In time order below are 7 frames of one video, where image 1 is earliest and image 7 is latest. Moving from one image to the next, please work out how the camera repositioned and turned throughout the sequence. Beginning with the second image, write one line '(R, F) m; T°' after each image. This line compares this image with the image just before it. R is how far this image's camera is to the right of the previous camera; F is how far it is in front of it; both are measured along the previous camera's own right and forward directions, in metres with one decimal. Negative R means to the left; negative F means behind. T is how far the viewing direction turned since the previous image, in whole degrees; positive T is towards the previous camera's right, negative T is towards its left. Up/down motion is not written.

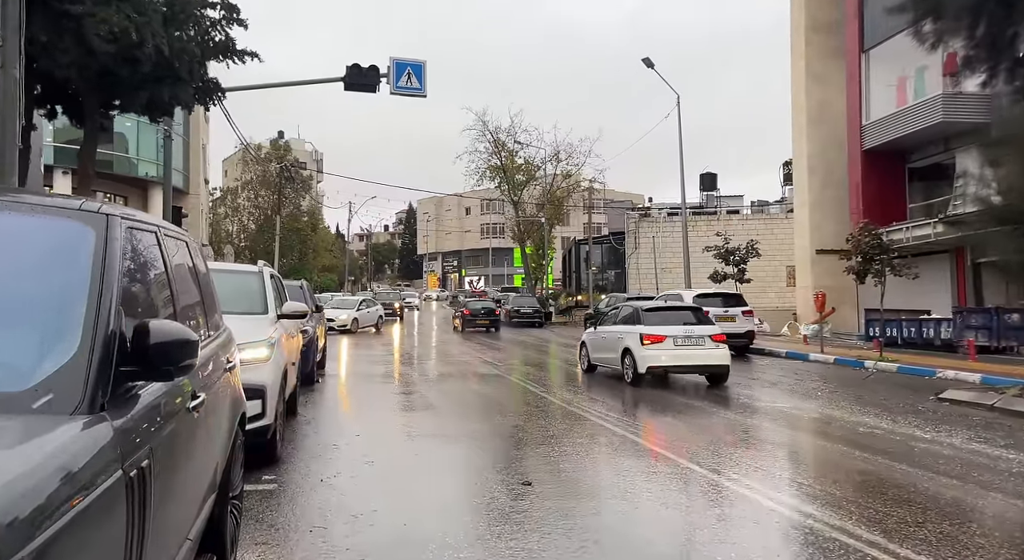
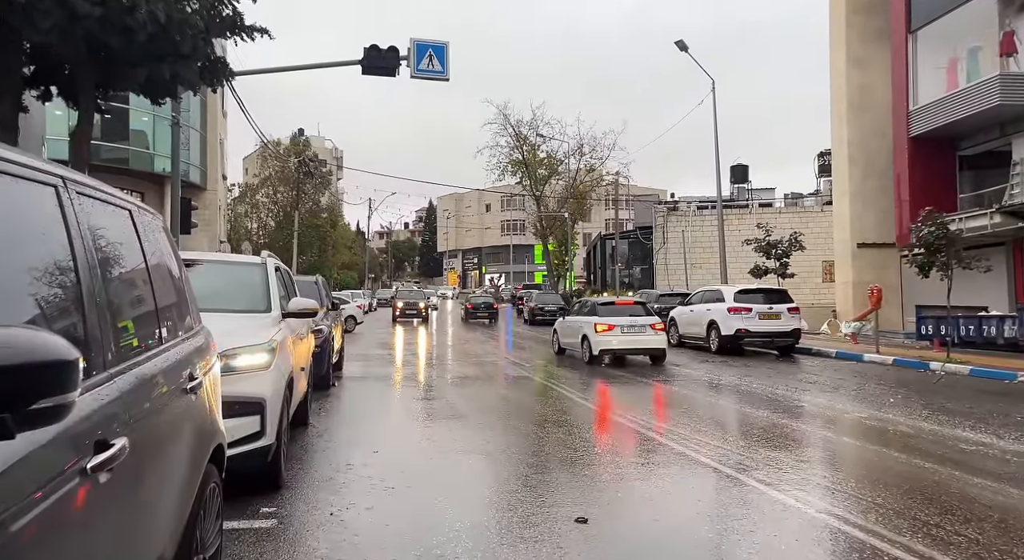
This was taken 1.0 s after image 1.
(-0.2, +1.1) m; -2°
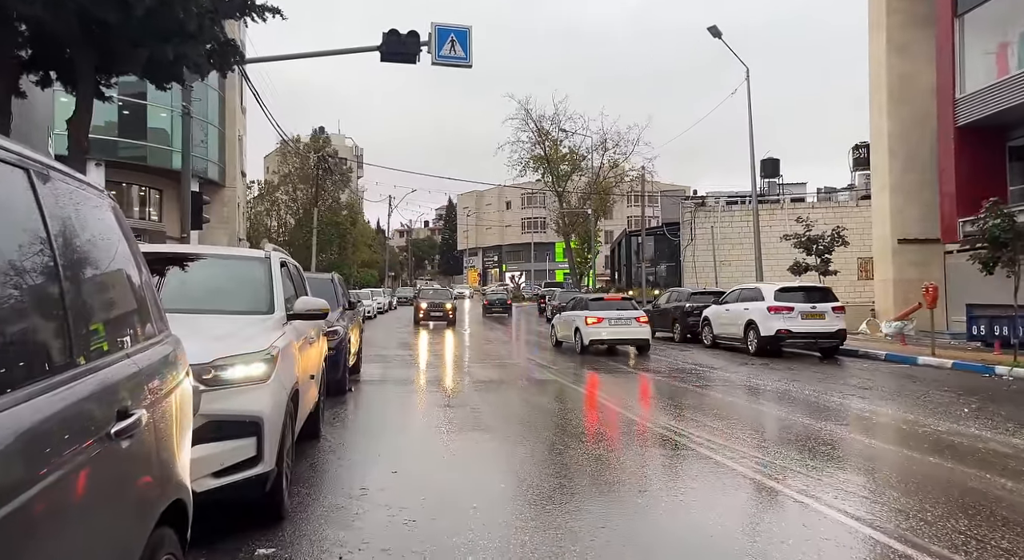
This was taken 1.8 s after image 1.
(-0.1, +0.8) m; -2°
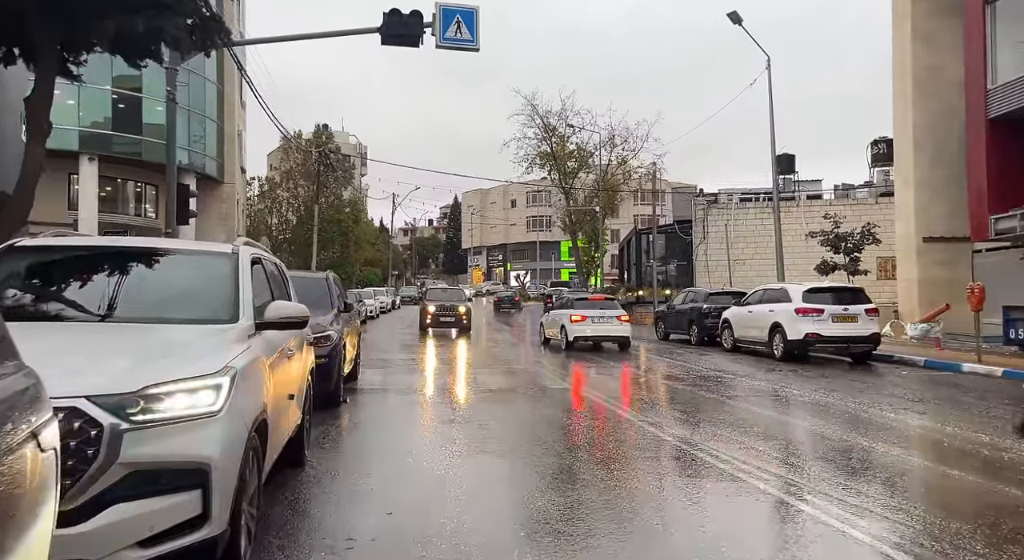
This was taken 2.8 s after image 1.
(-0.1, +1.0) m; 0°
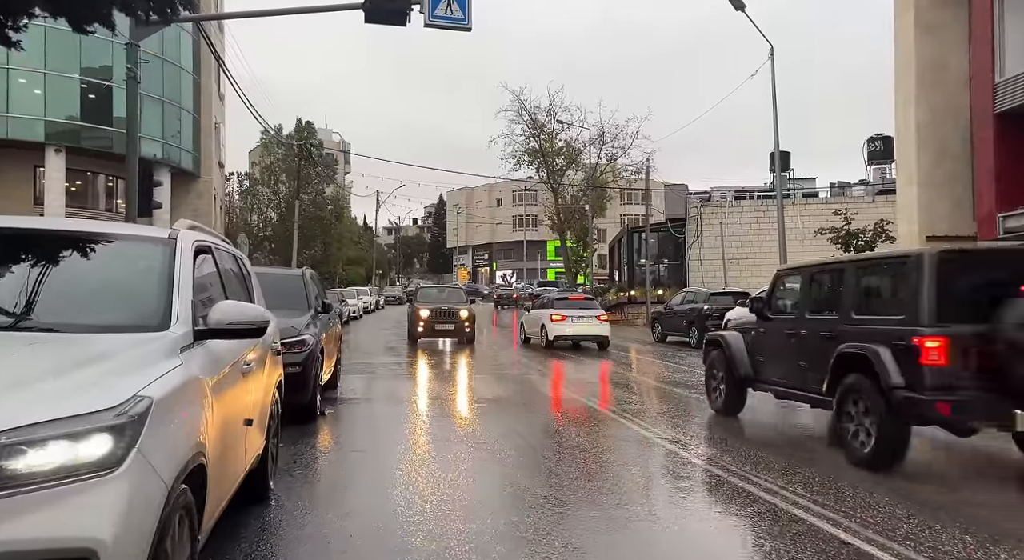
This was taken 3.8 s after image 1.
(-0.2, +1.1) m; +1°
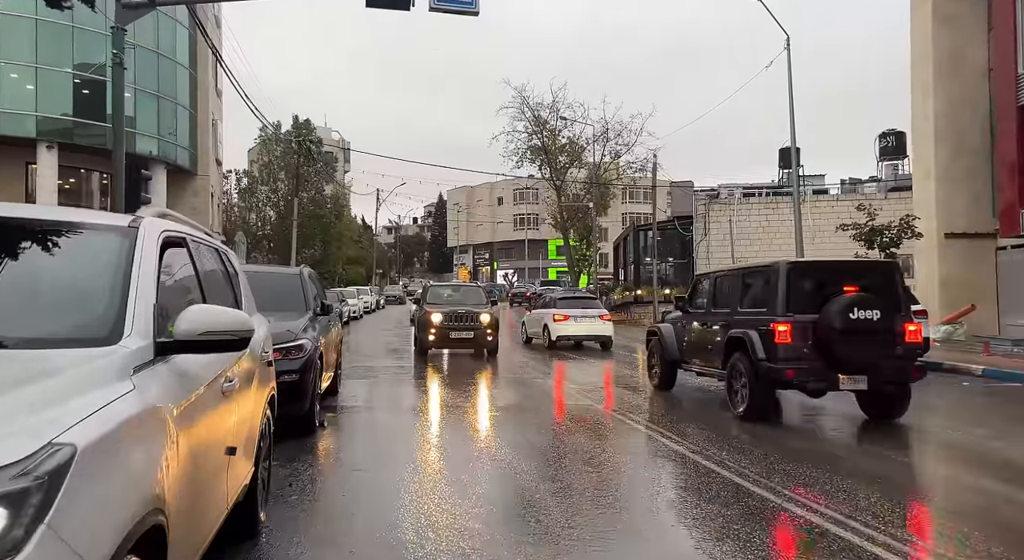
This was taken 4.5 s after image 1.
(-0.2, +0.7) m; 0°
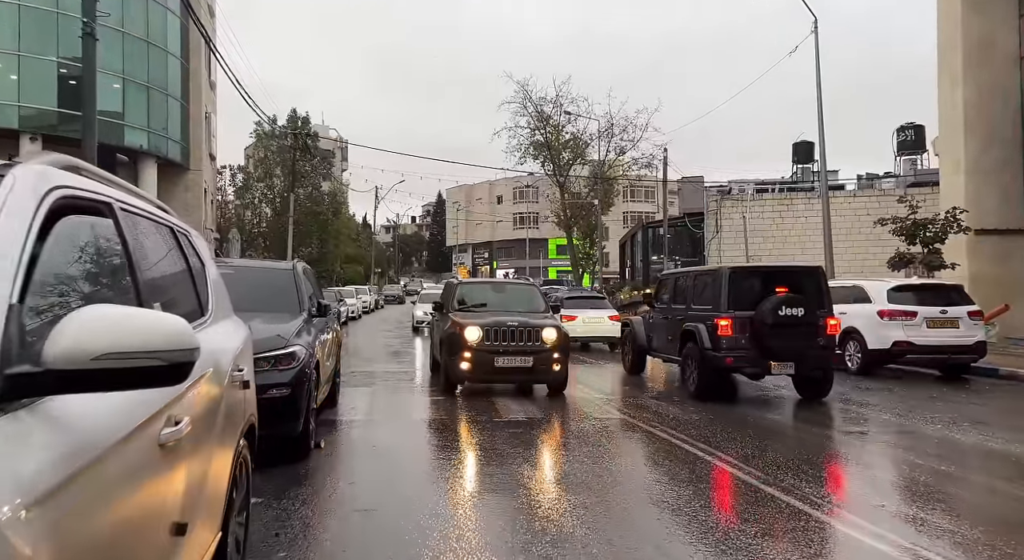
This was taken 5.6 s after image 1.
(-0.3, +1.2) m; 0°
